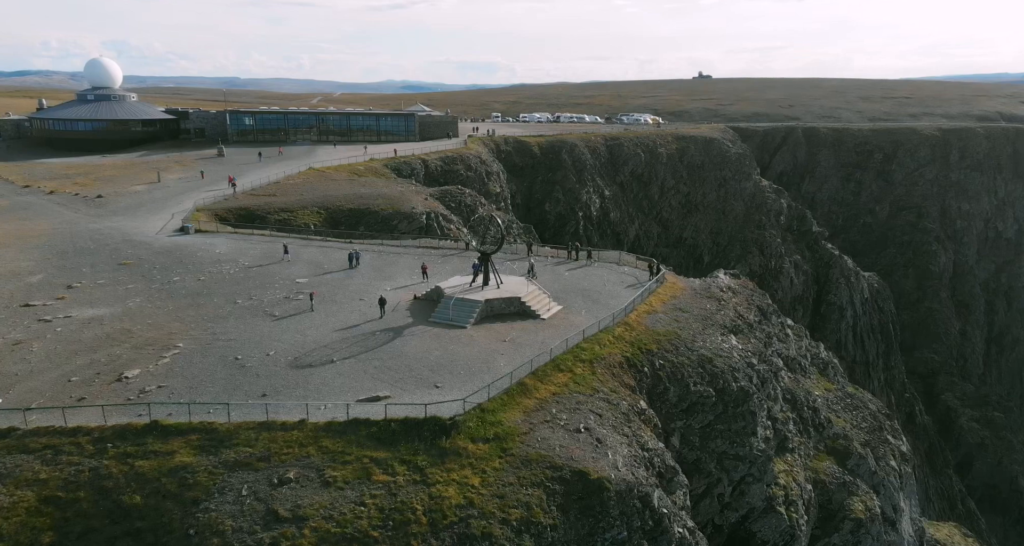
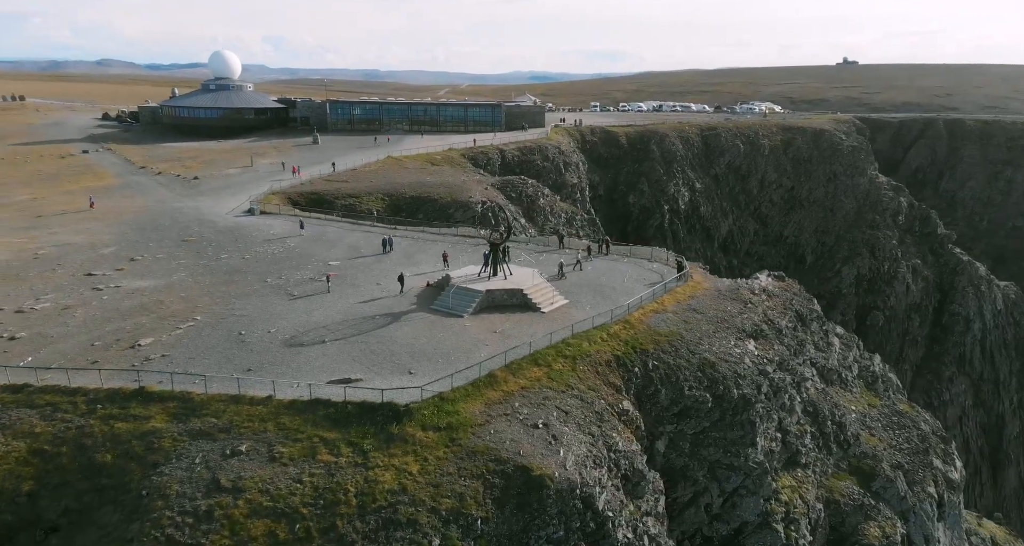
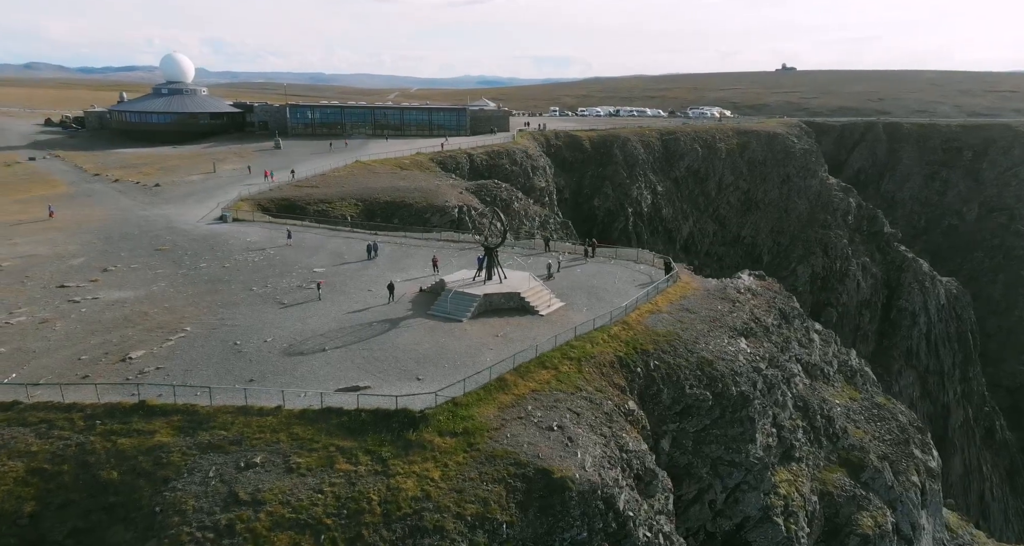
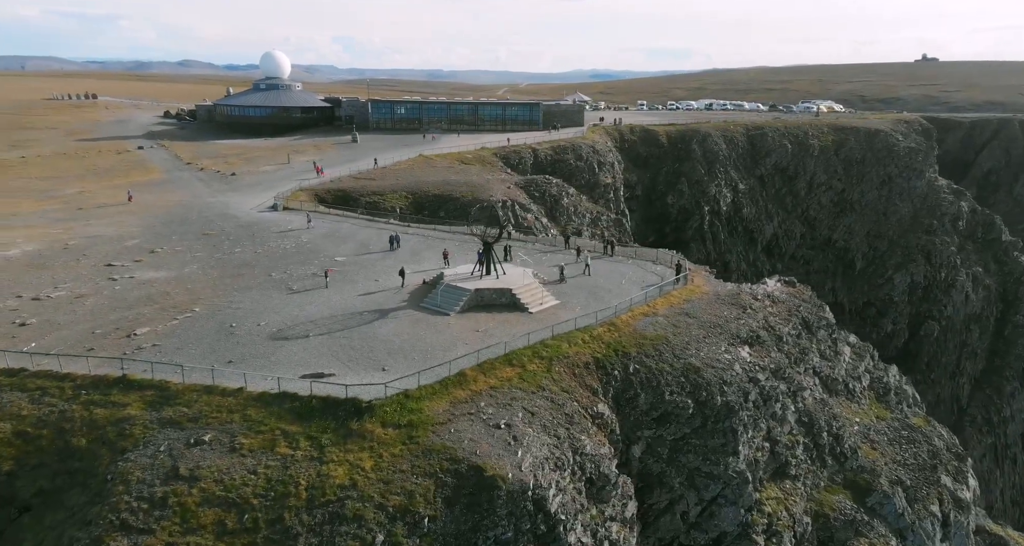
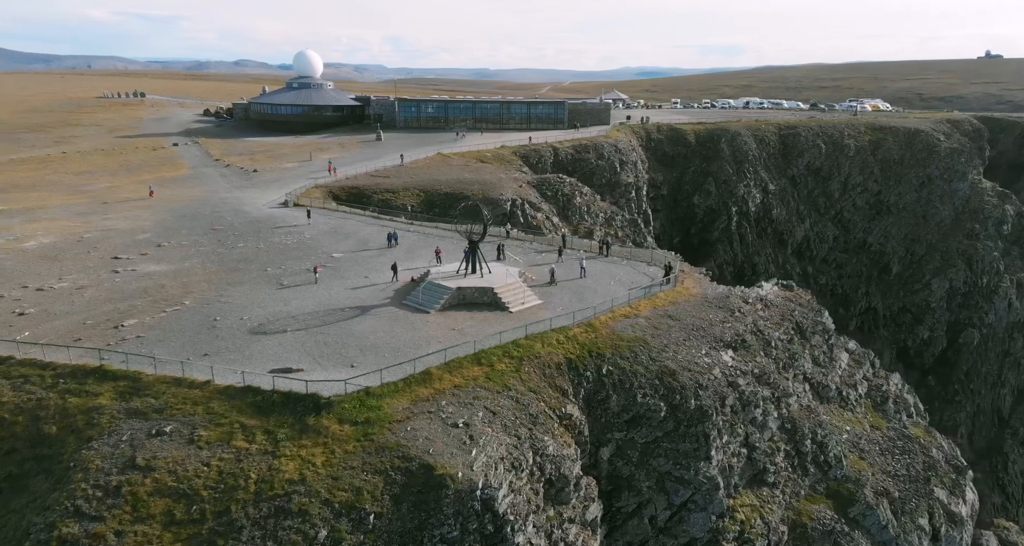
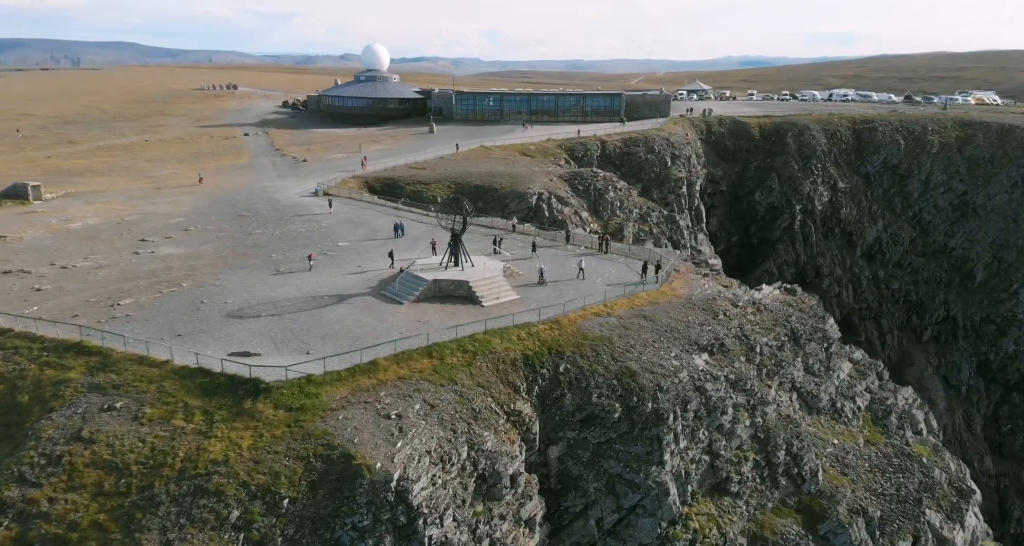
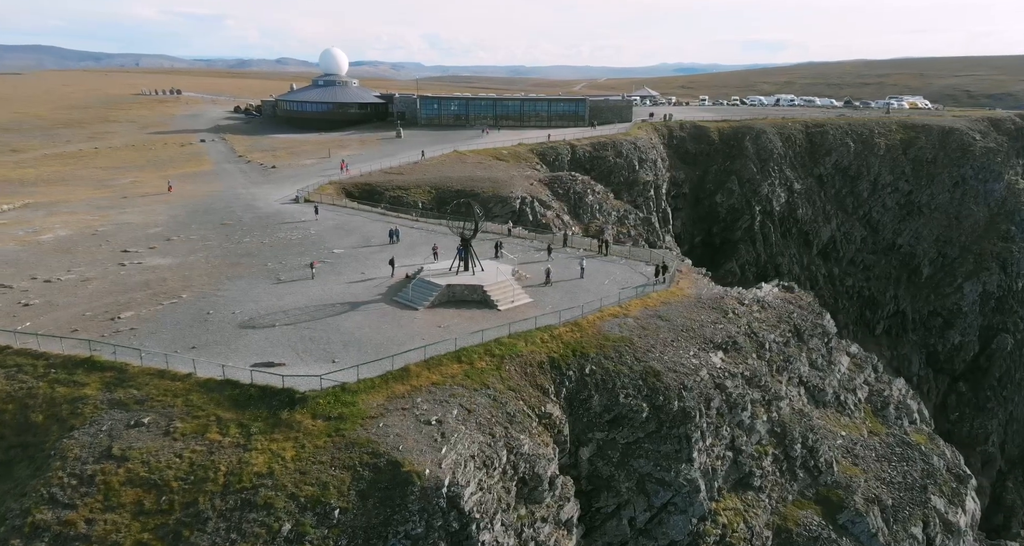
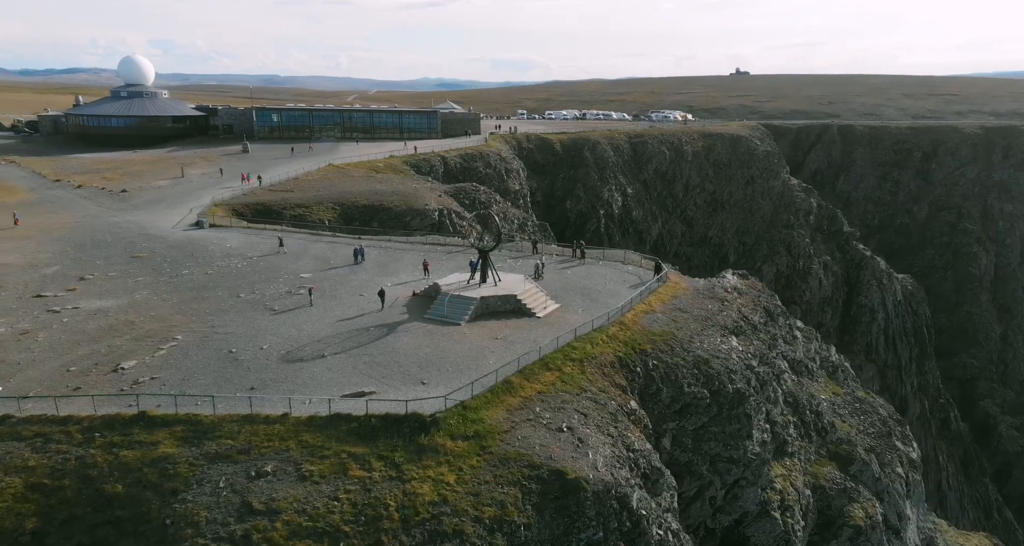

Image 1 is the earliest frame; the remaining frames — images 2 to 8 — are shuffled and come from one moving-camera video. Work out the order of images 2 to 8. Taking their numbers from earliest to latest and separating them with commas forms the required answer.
8, 3, 2, 4, 5, 7, 6
